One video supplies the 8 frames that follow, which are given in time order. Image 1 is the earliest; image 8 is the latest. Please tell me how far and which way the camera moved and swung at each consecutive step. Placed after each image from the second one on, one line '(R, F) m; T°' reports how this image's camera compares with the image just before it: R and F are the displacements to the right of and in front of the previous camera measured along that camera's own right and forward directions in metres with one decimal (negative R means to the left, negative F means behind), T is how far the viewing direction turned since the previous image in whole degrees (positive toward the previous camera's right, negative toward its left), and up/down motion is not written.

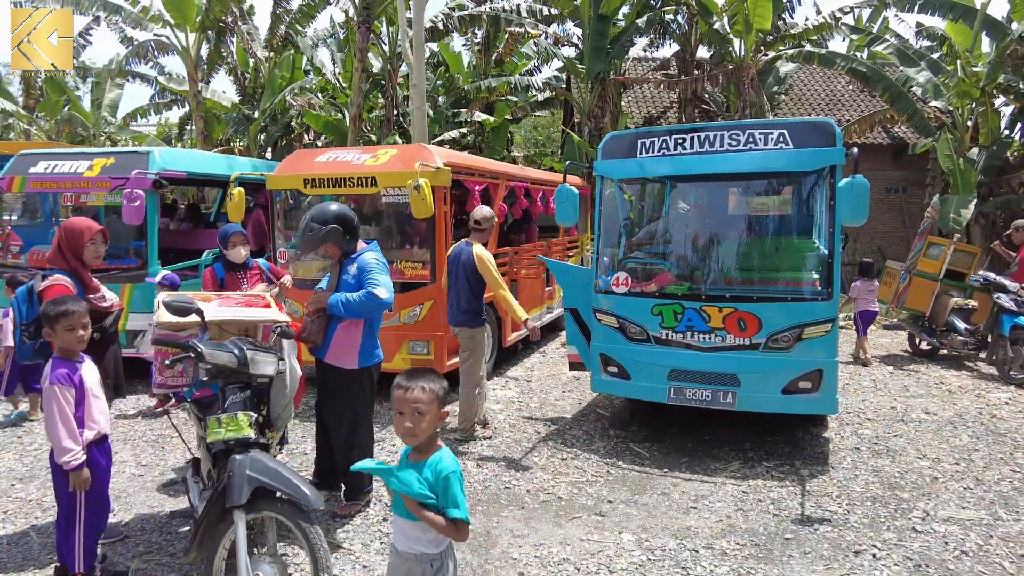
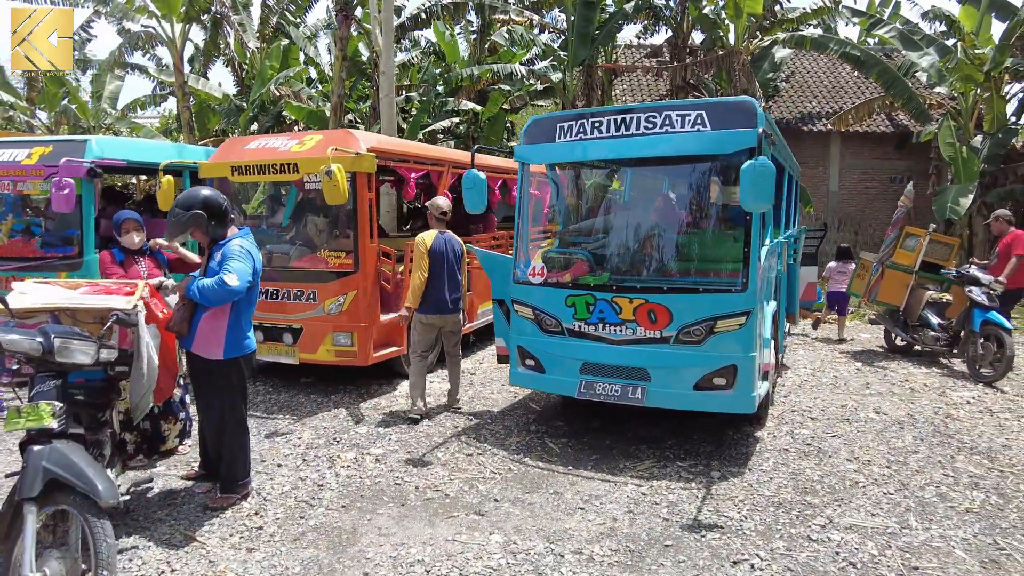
(+0.9, +0.2) m; -2°
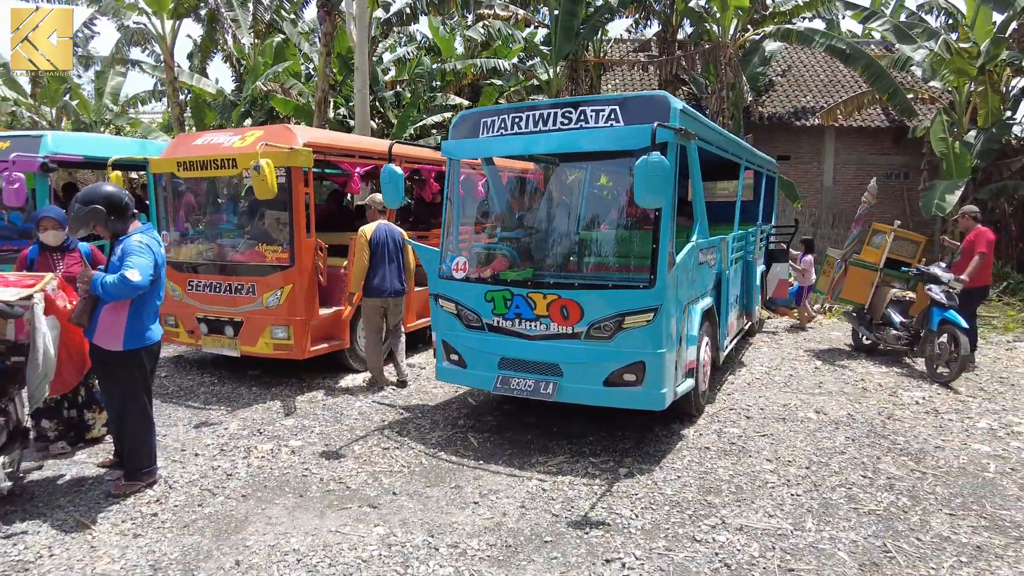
(+0.8, 0.0) m; -2°
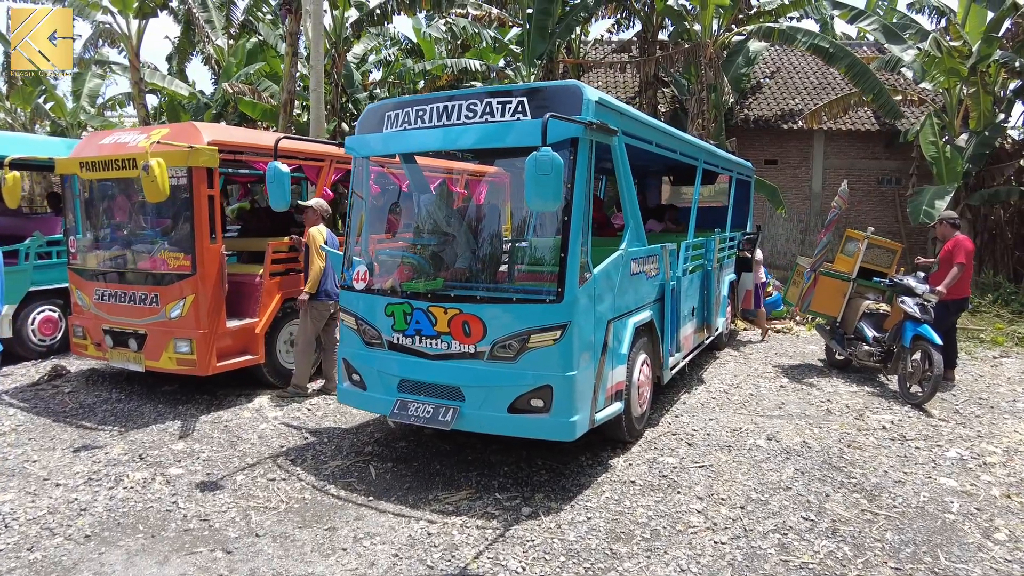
(+0.7, +0.6) m; -1°
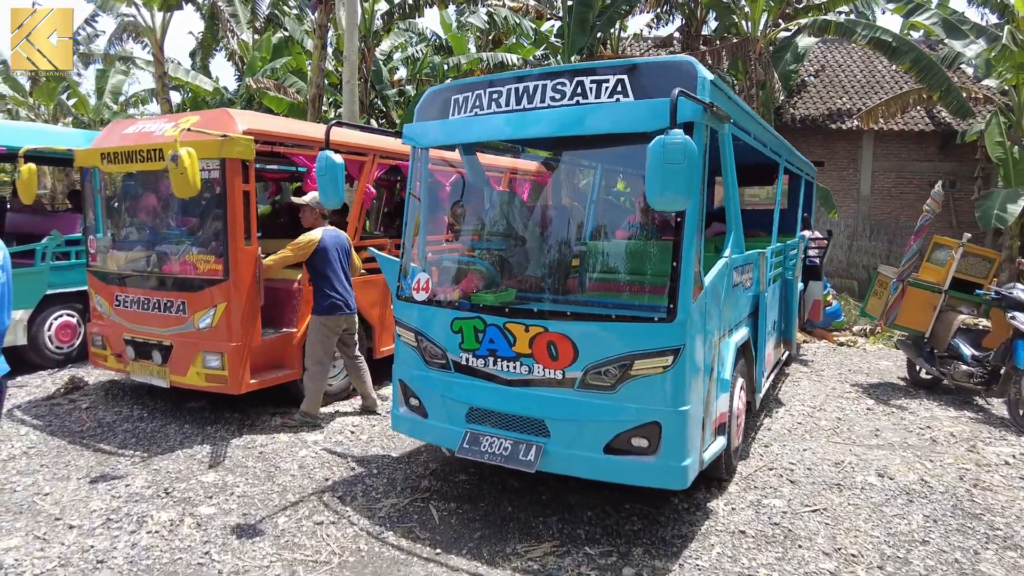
(-0.4, +0.7) m; -1°
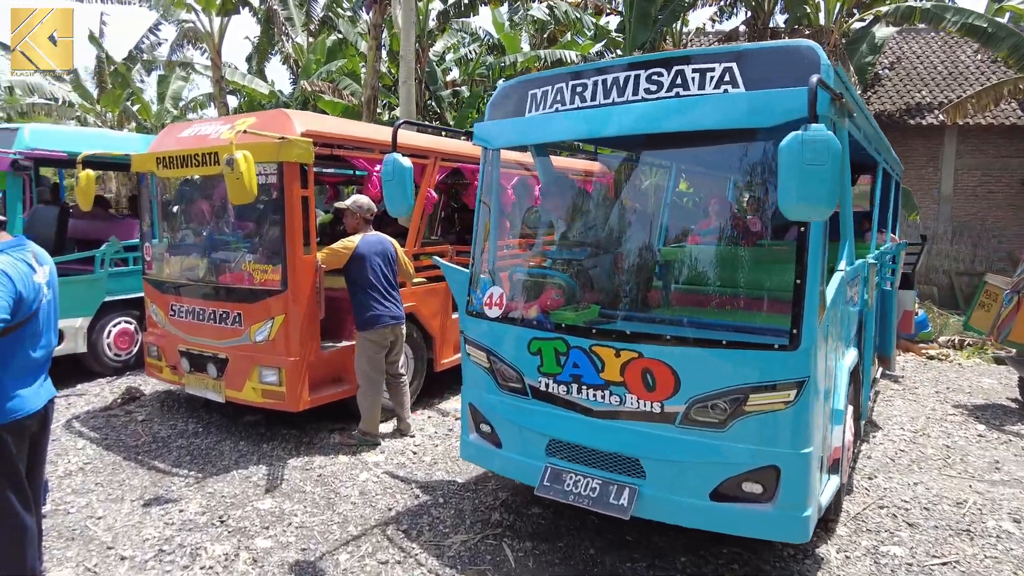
(-0.2, +0.4) m; -4°
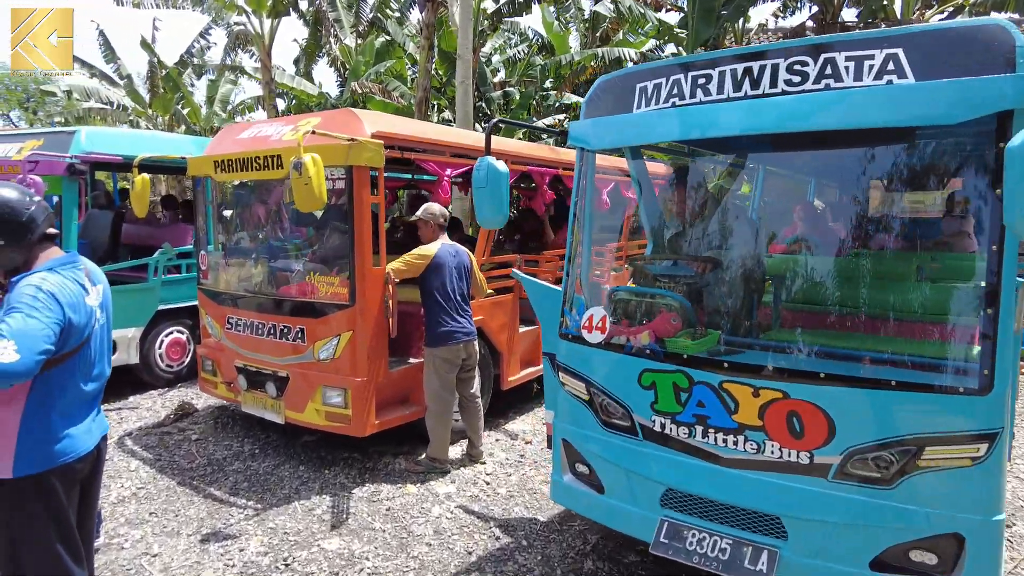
(-0.3, +0.5) m; -3°
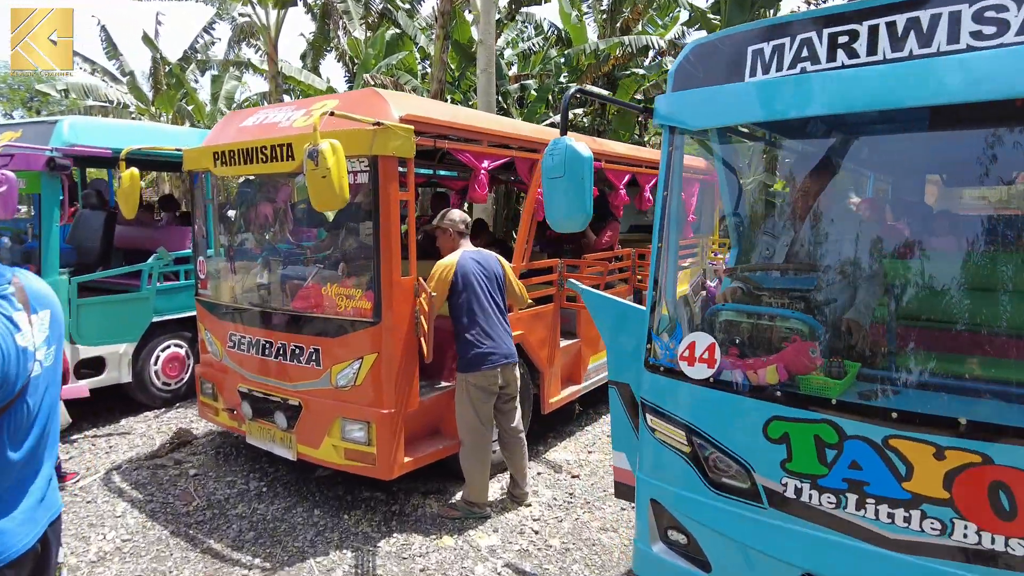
(-0.3, +0.7) m; 0°
